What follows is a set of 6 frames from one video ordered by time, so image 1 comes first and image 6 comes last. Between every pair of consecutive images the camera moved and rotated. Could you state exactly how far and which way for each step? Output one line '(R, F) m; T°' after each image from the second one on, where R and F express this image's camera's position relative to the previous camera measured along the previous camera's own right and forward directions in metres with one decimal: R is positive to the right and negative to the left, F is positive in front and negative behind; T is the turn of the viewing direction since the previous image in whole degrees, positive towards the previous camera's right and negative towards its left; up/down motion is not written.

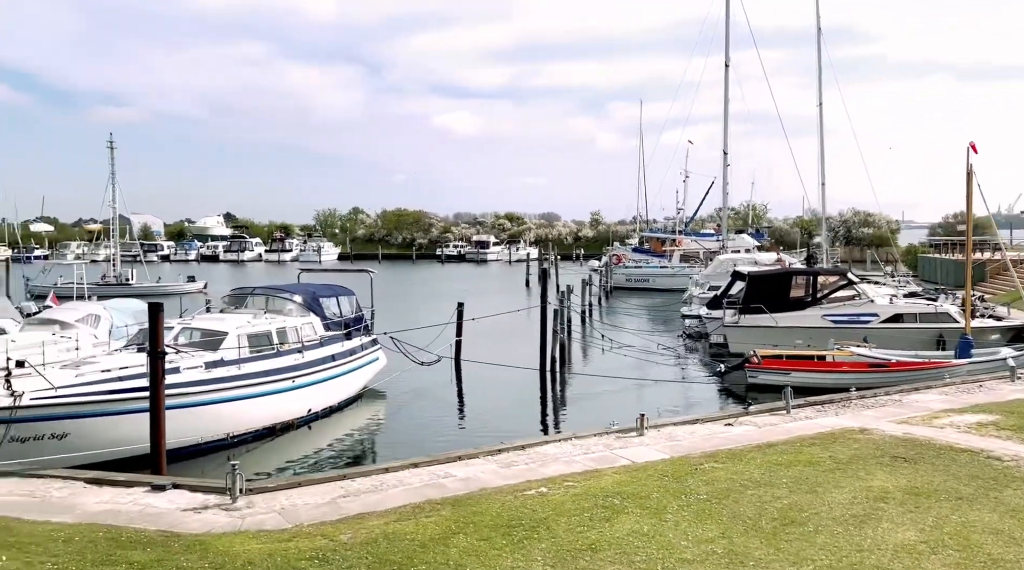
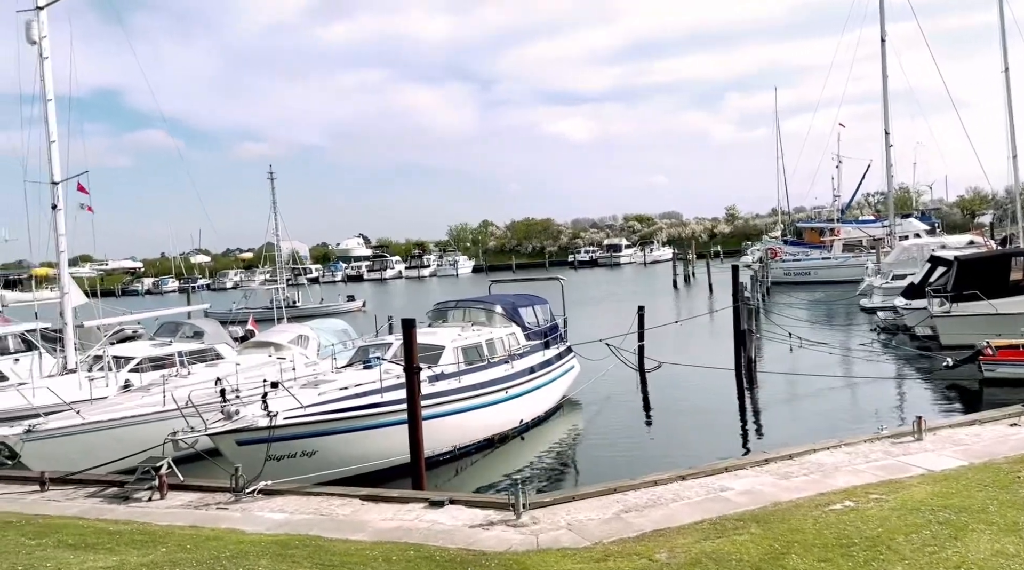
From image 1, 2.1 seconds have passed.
(-1.2, 0.0) m; -10°
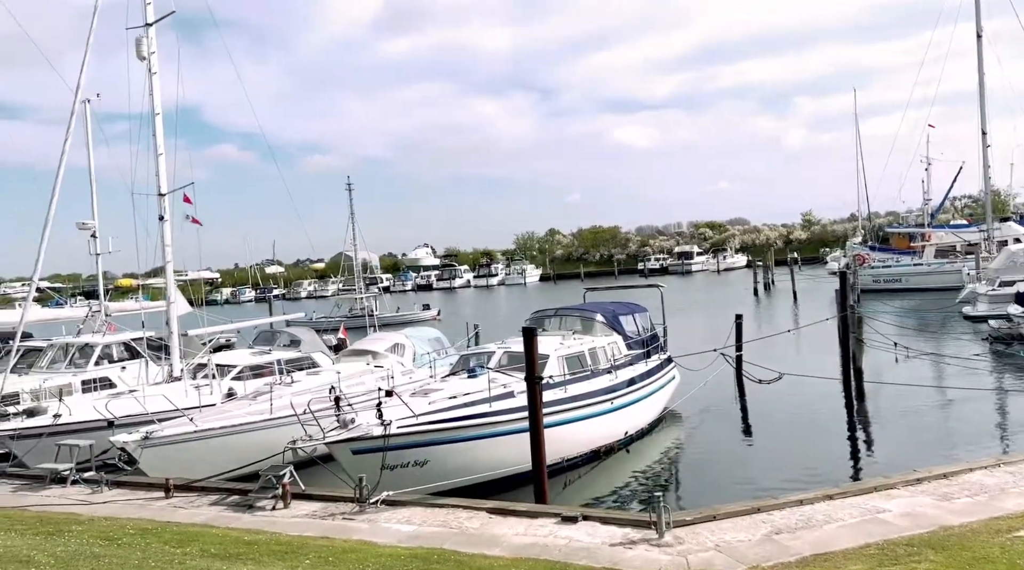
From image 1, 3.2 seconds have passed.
(-0.6, +0.2) m; -5°
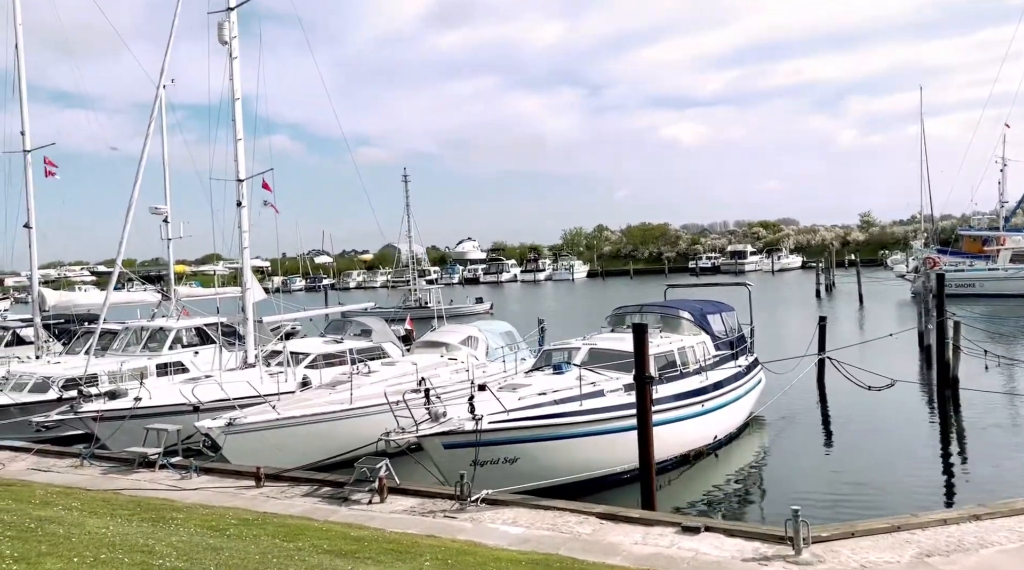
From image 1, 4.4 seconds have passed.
(-0.7, +0.4) m; -3°
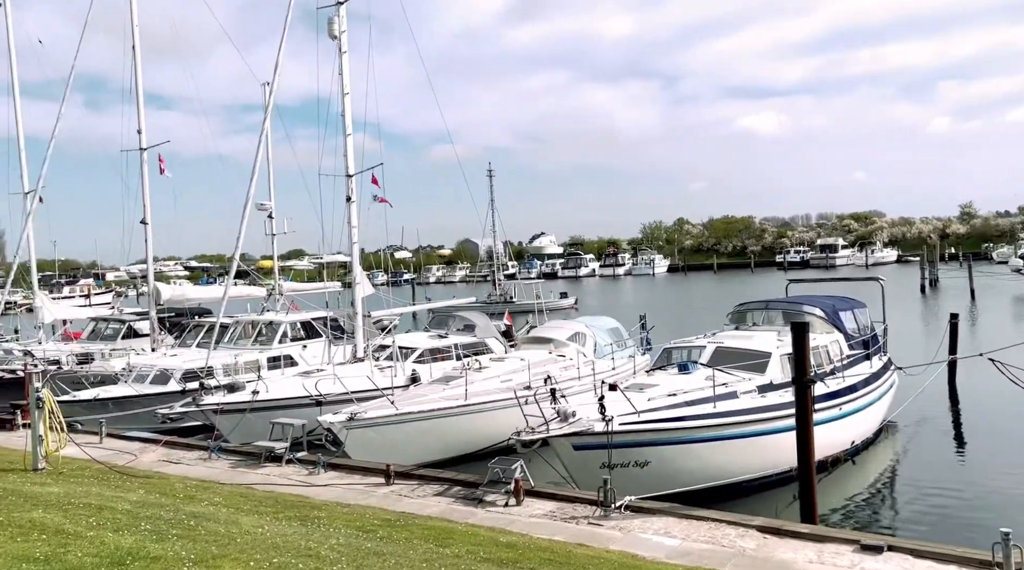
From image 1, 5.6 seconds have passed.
(-0.7, +0.5) m; -6°
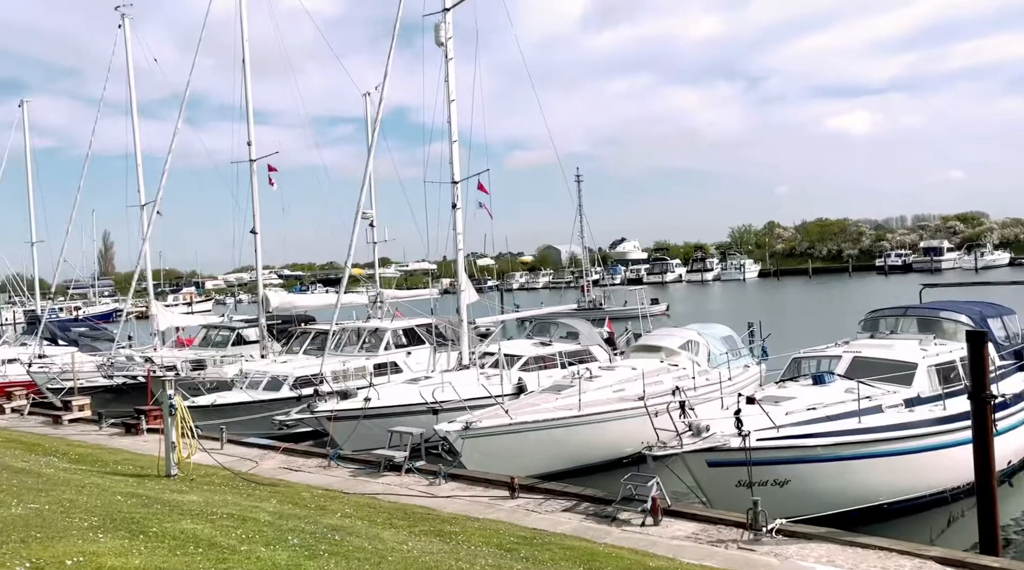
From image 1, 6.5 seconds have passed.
(-0.5, +0.5) m; -6°
